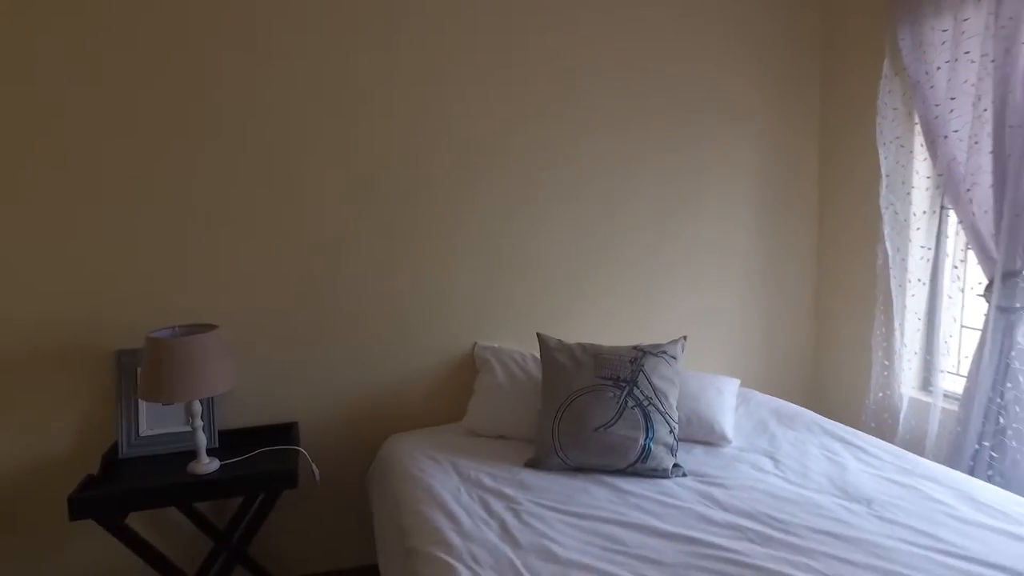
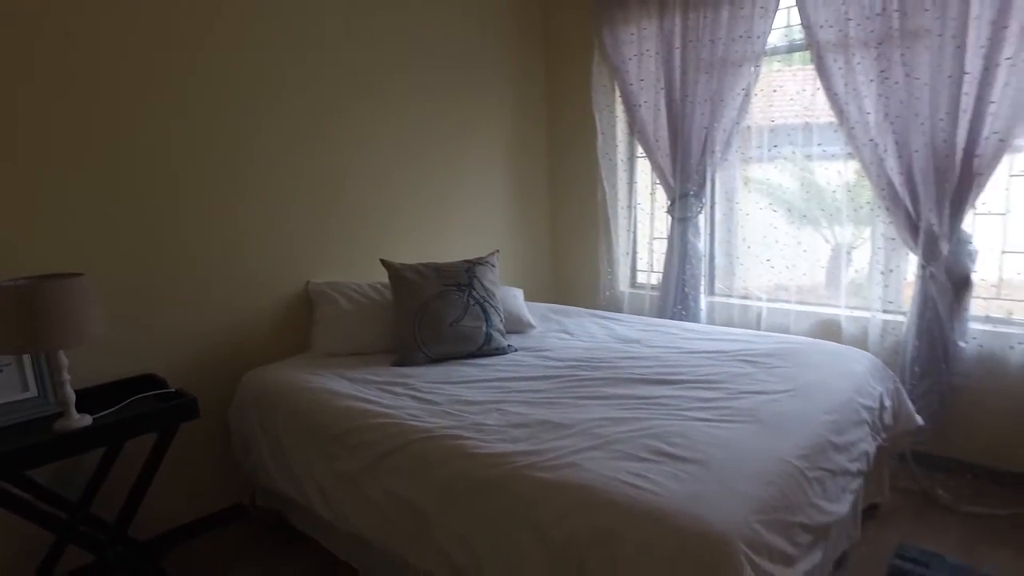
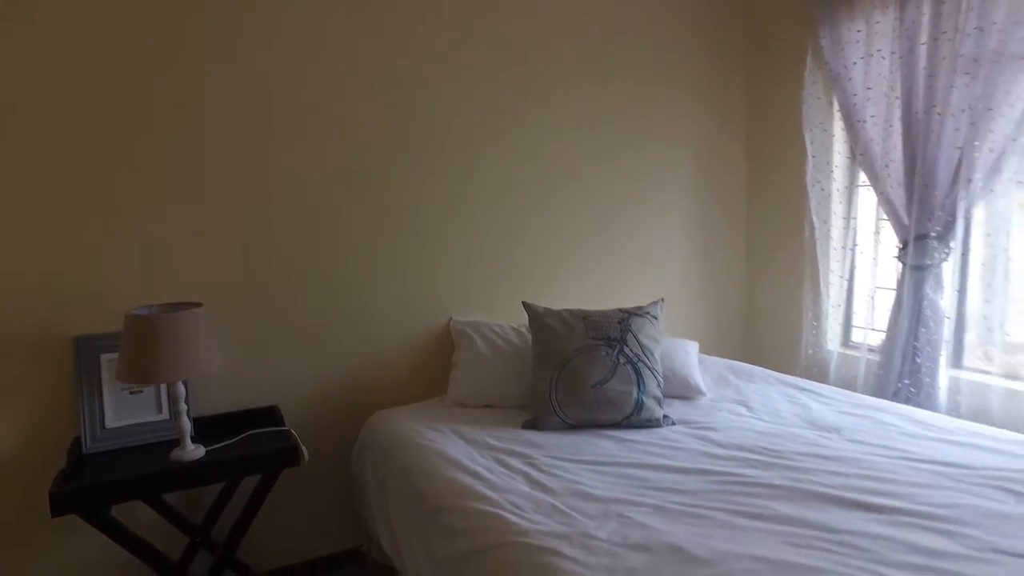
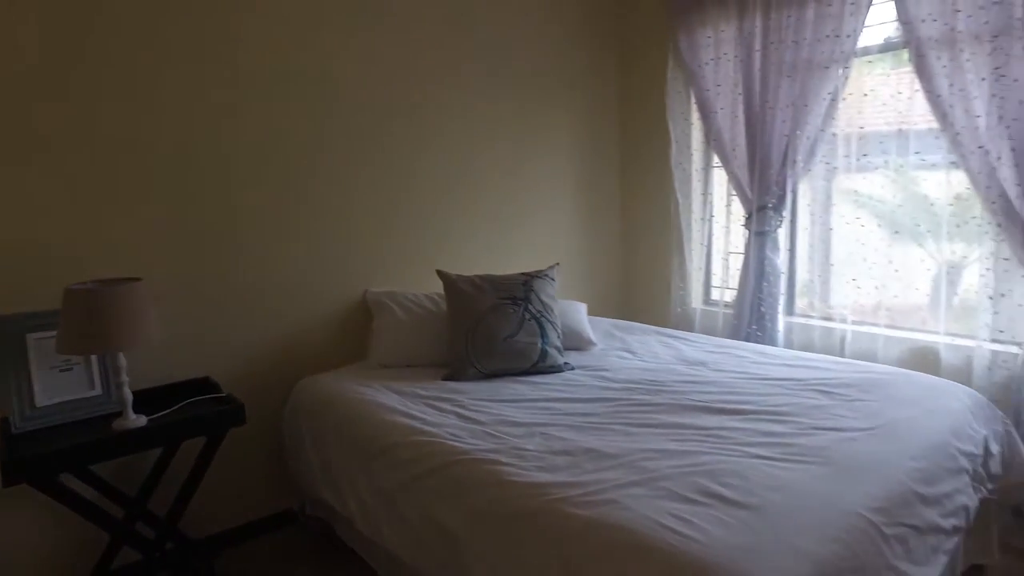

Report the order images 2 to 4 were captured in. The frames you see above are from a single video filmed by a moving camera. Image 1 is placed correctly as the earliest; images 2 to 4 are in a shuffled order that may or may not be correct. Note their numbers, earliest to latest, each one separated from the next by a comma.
3, 4, 2
